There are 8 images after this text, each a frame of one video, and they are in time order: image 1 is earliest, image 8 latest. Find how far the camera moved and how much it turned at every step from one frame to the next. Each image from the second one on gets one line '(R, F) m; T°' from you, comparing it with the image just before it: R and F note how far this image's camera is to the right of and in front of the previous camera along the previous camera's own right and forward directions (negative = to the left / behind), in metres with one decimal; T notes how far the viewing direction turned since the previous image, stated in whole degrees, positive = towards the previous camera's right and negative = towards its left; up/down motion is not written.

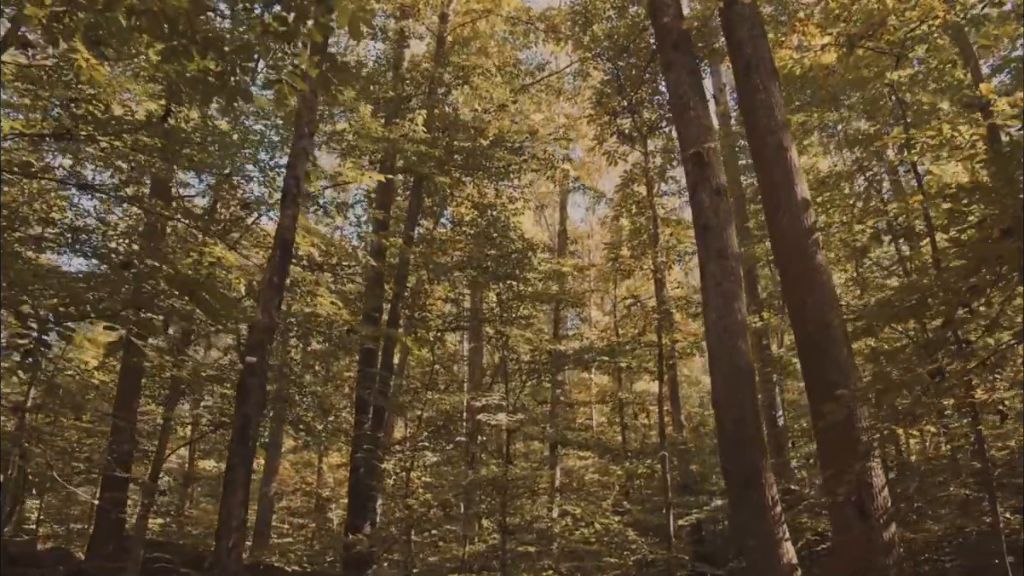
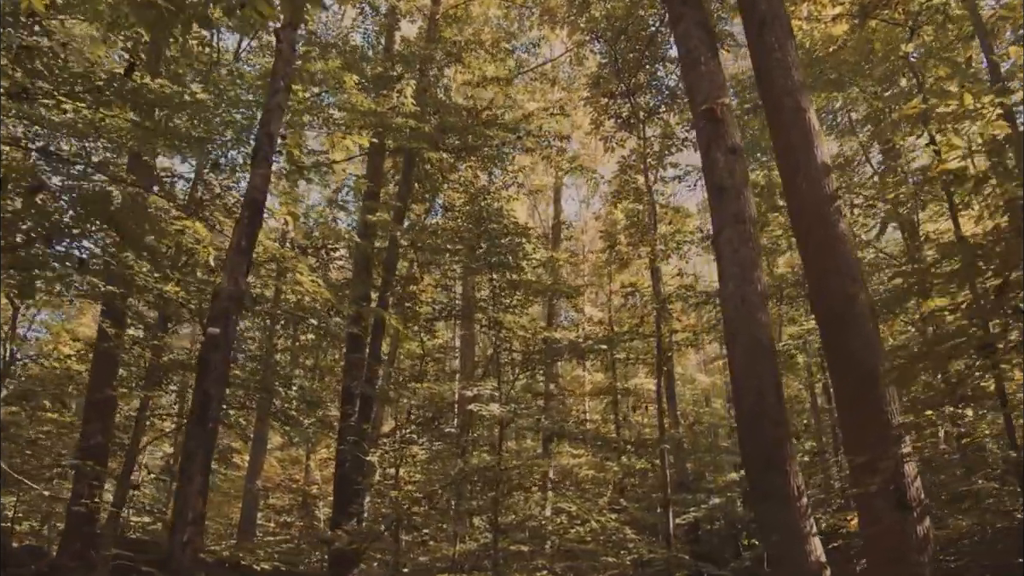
(0.0, +0.5) m; +1°
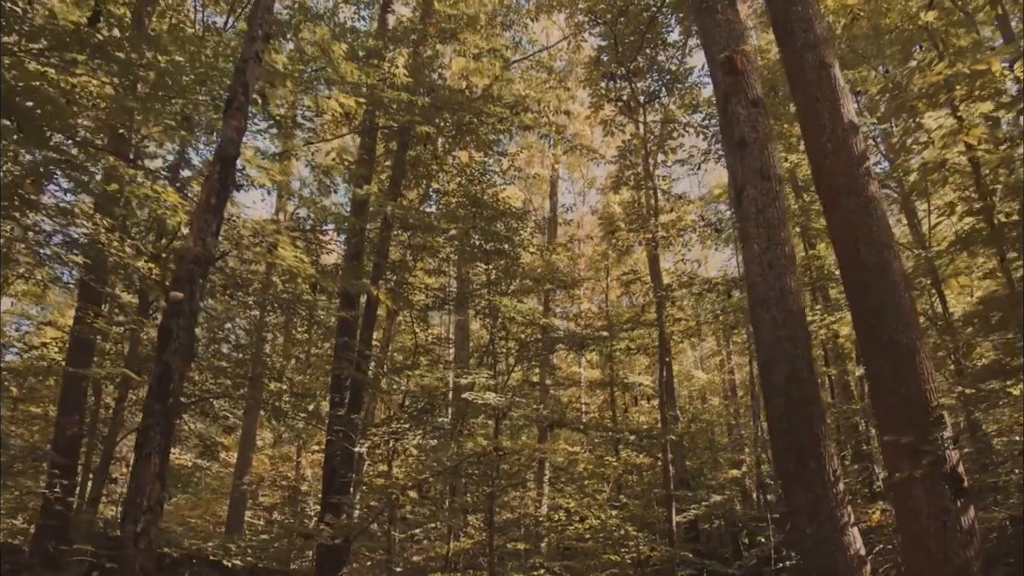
(0.0, +0.4) m; 0°
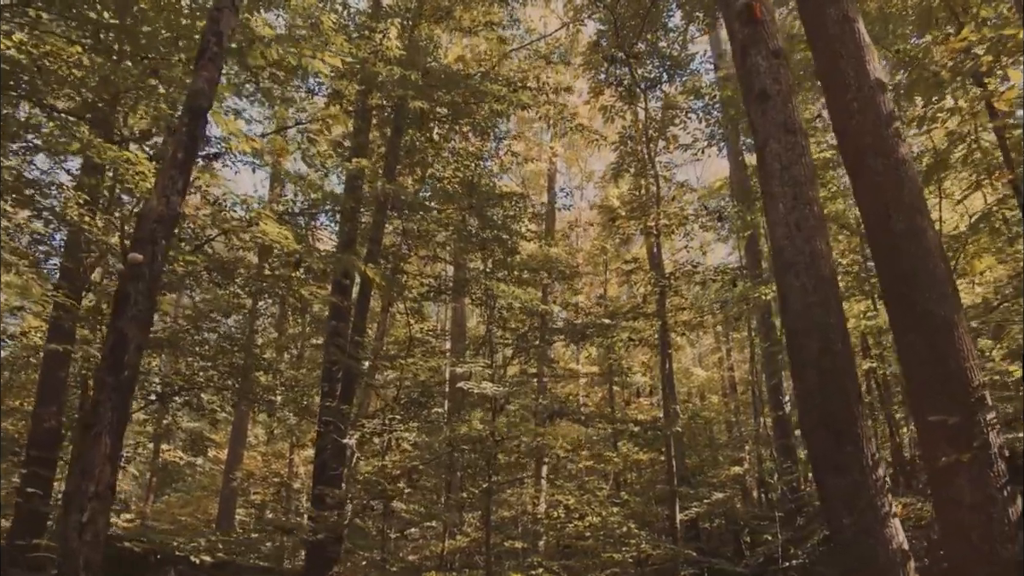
(0.0, +0.4) m; 0°
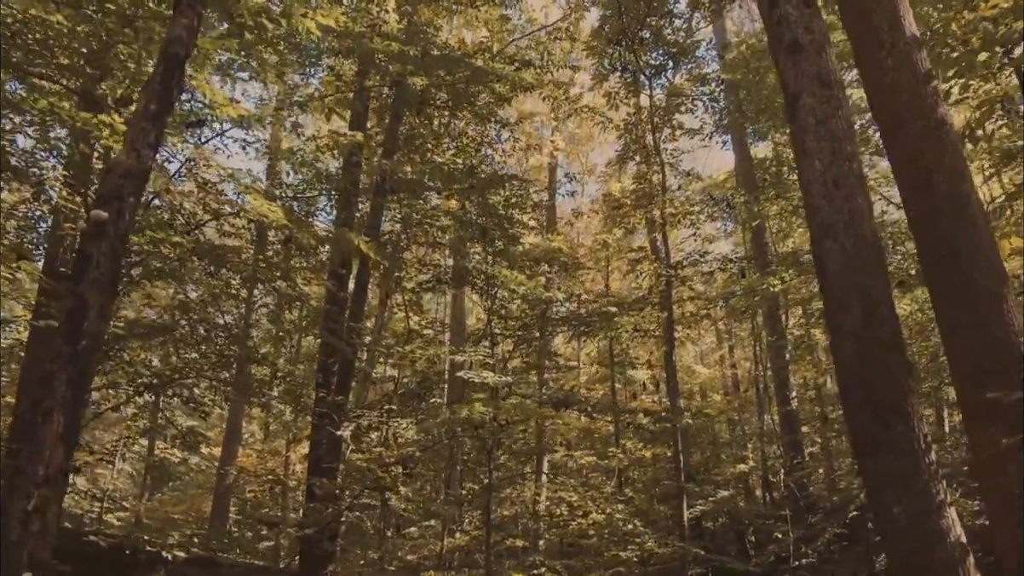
(0.0, +0.3) m; 0°
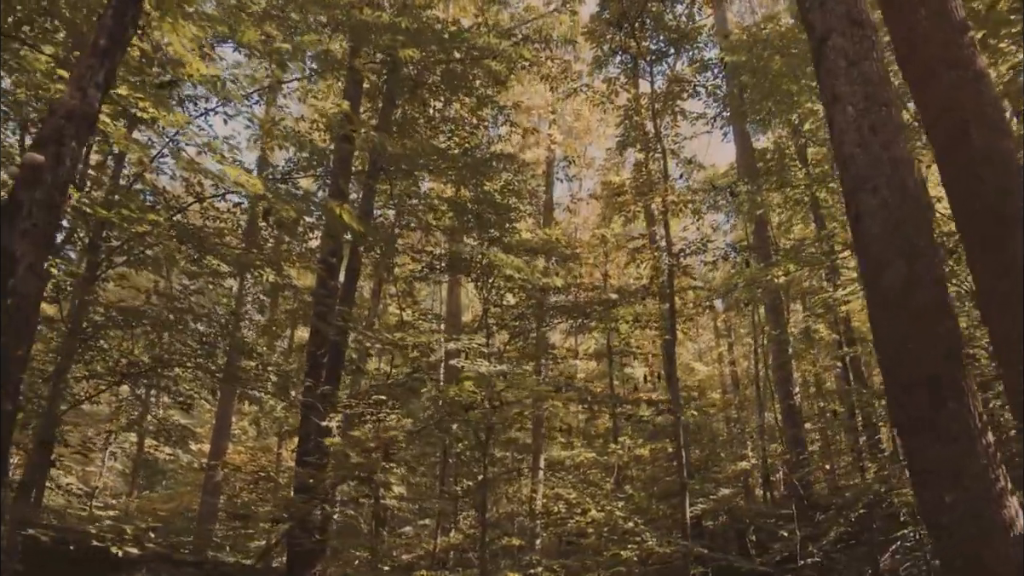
(0.0, +0.3) m; 0°
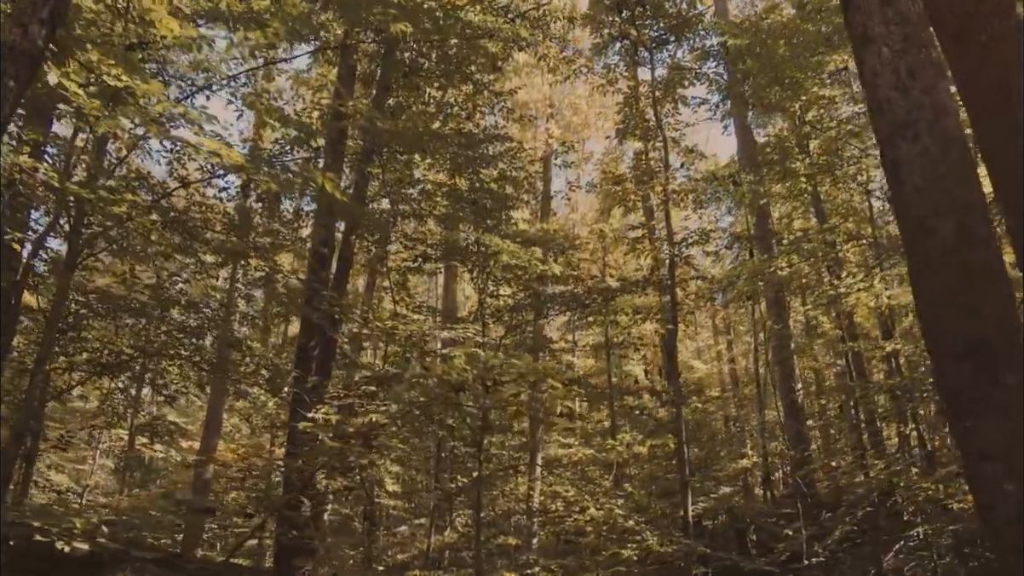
(0.0, +0.3) m; 0°
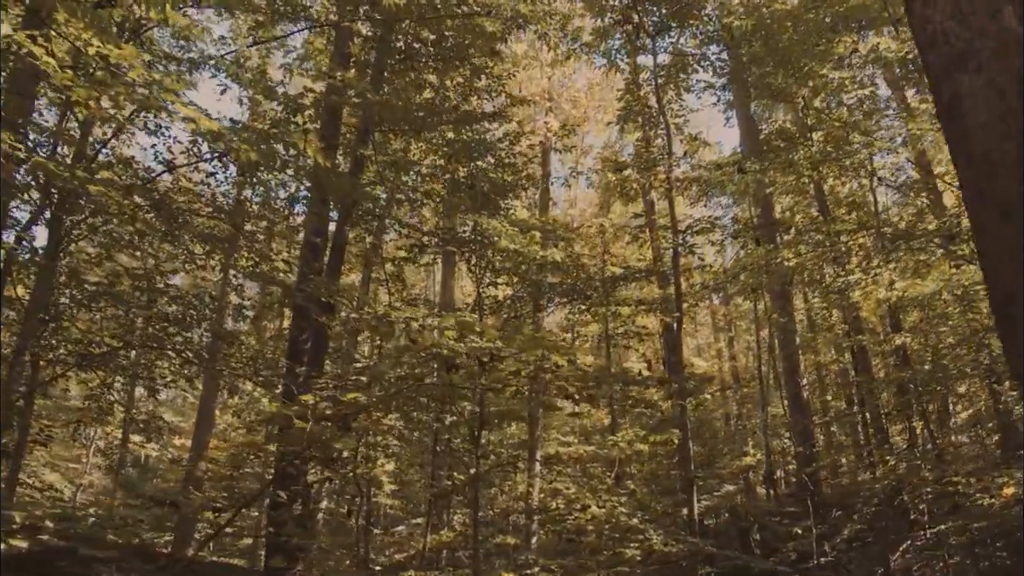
(0.0, +0.3) m; 0°
